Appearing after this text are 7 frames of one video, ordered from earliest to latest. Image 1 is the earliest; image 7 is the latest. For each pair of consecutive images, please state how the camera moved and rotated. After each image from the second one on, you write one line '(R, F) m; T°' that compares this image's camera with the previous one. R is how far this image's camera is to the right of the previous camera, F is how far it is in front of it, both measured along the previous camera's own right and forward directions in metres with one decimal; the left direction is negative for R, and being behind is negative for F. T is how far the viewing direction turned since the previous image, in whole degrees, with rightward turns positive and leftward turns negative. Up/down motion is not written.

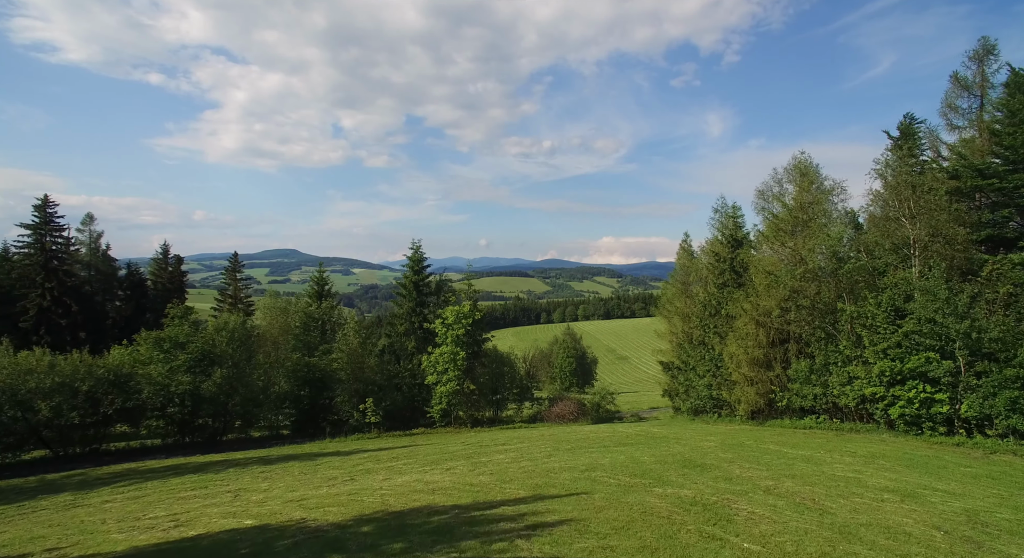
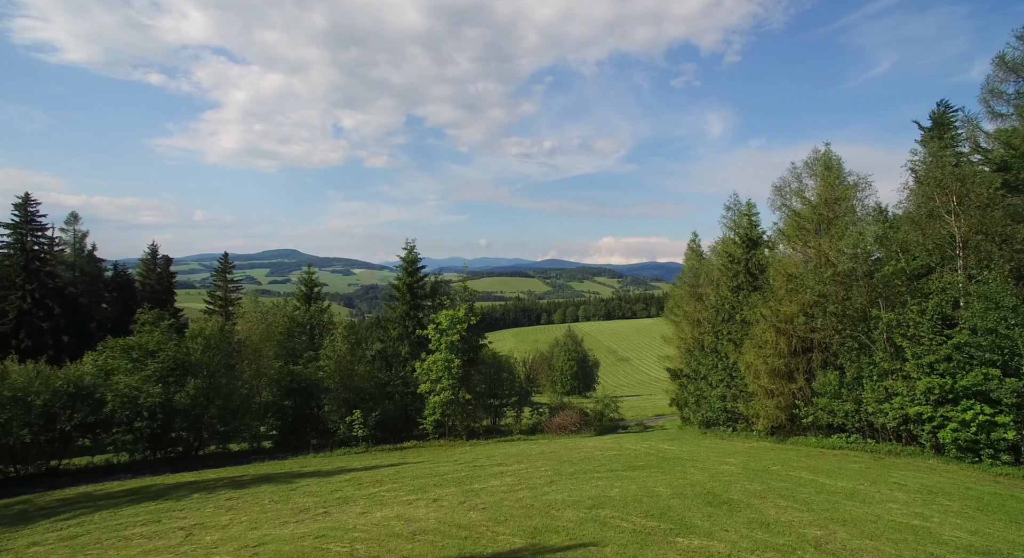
(+0.1, +2.6) m; 0°
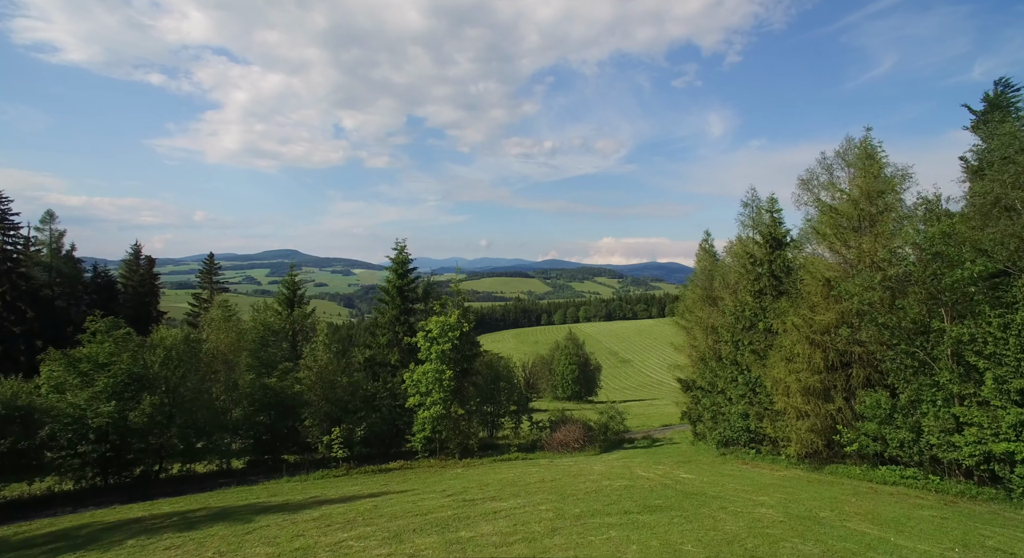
(+0.2, +3.6) m; 0°
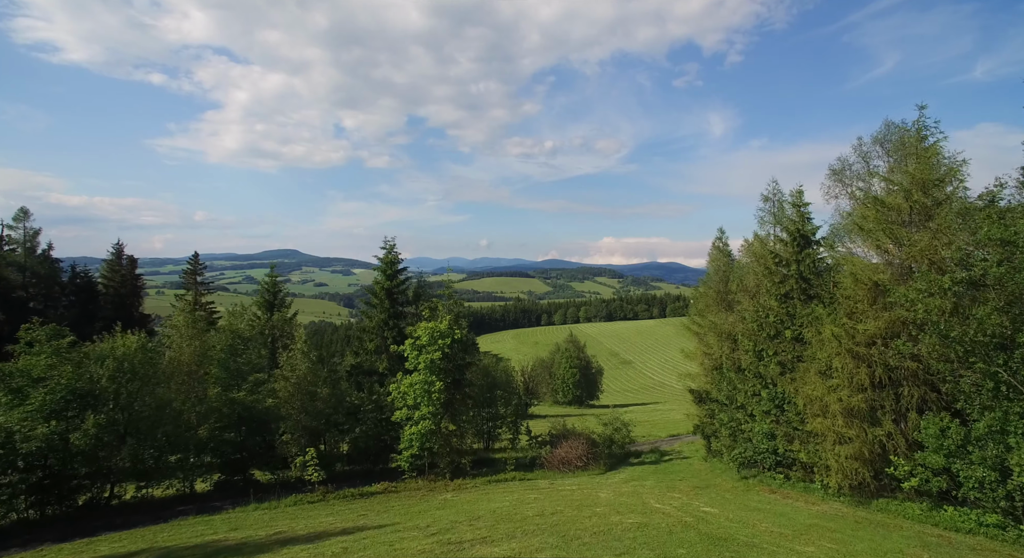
(+0.2, +3.5) m; 0°
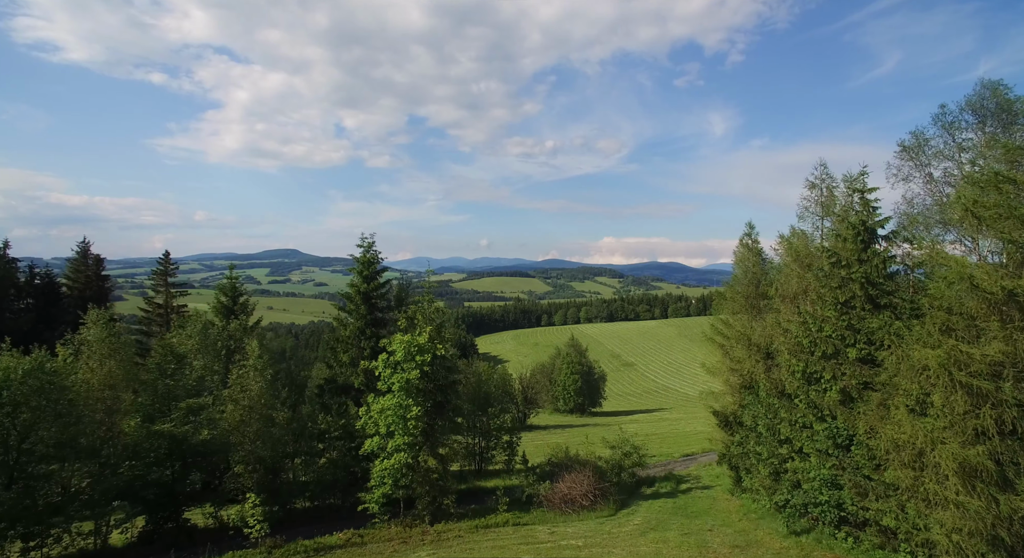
(+0.3, +5.8) m; 0°
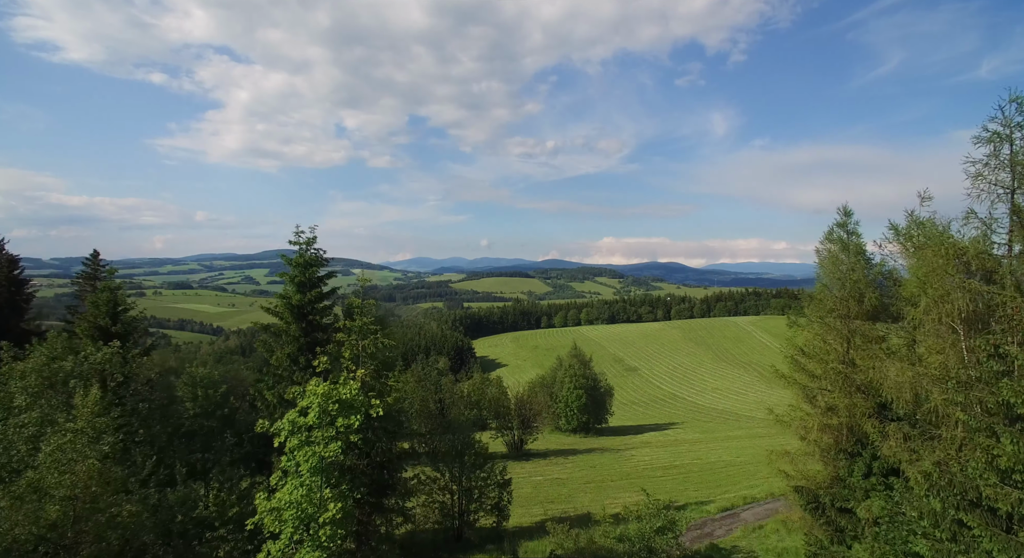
(+0.6, +10.9) m; 0°
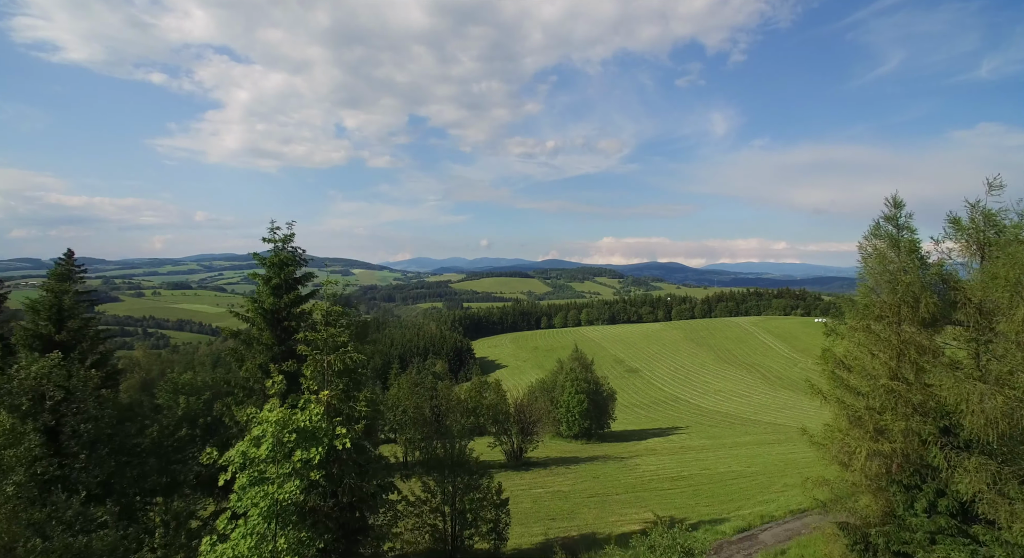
(+0.1, +3.2) m; 0°
